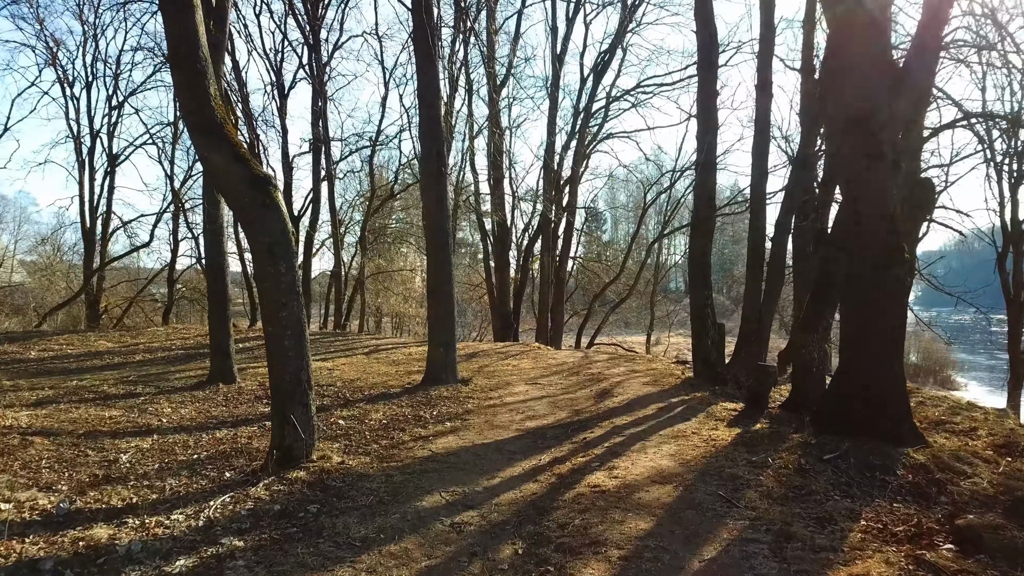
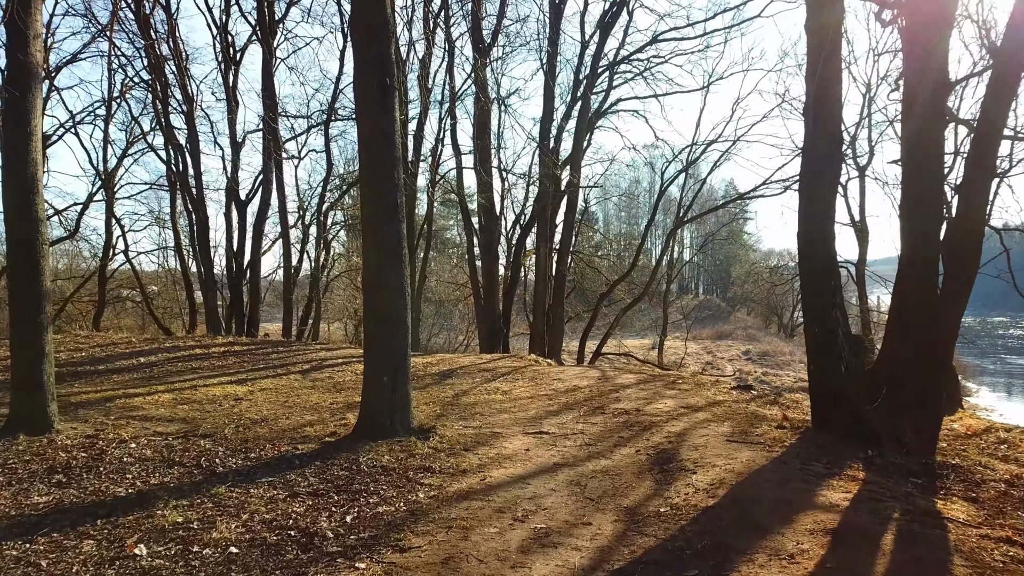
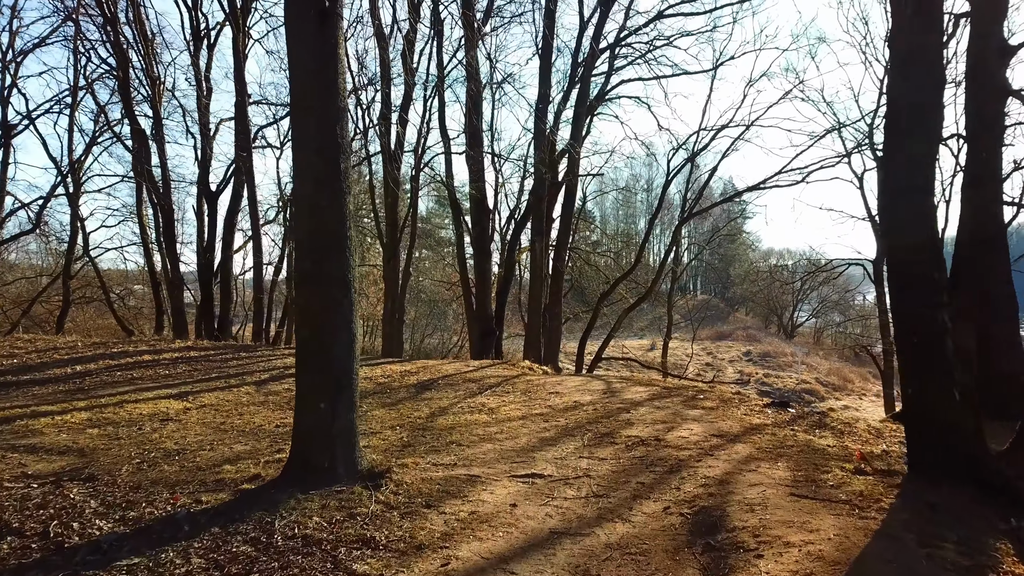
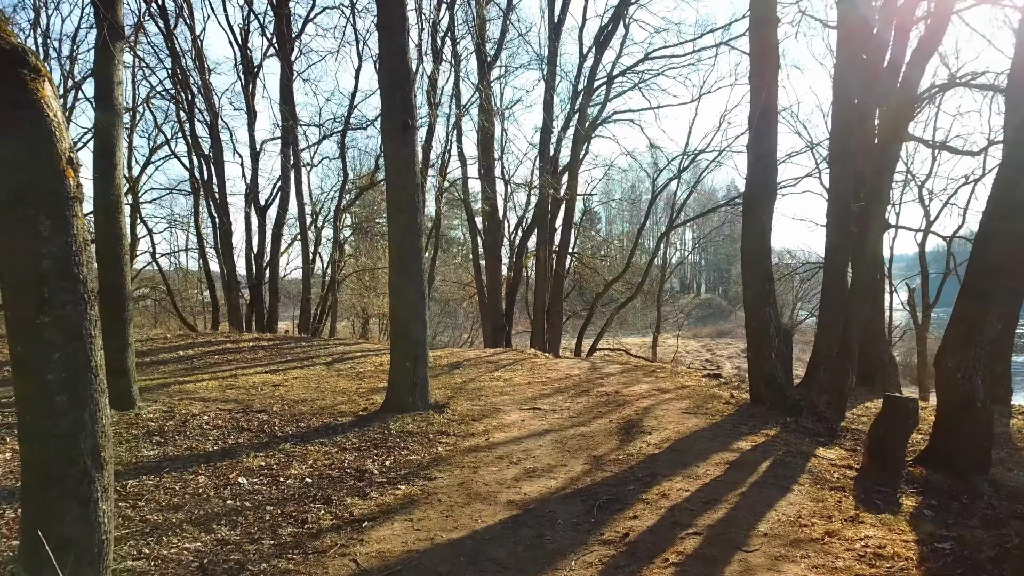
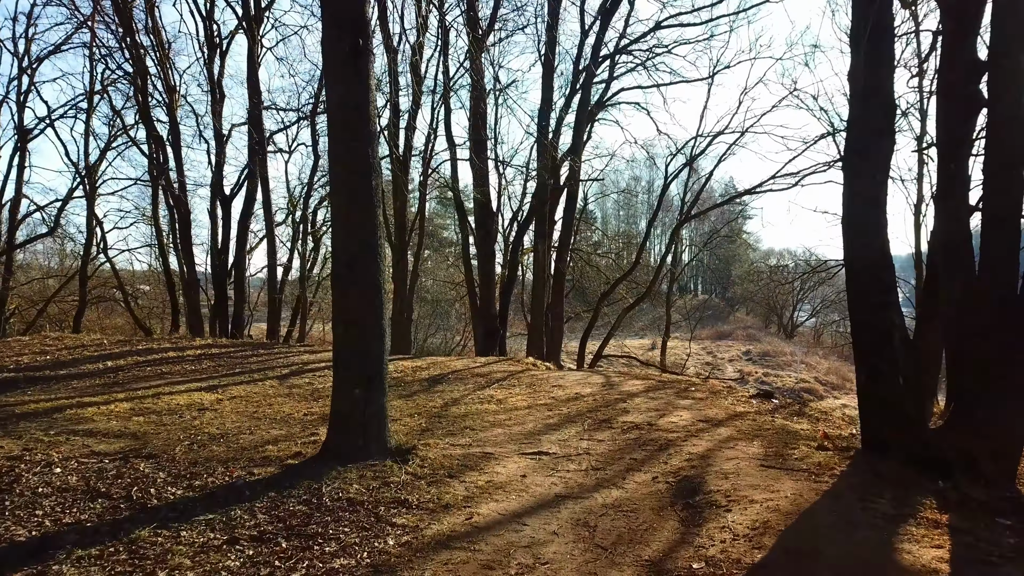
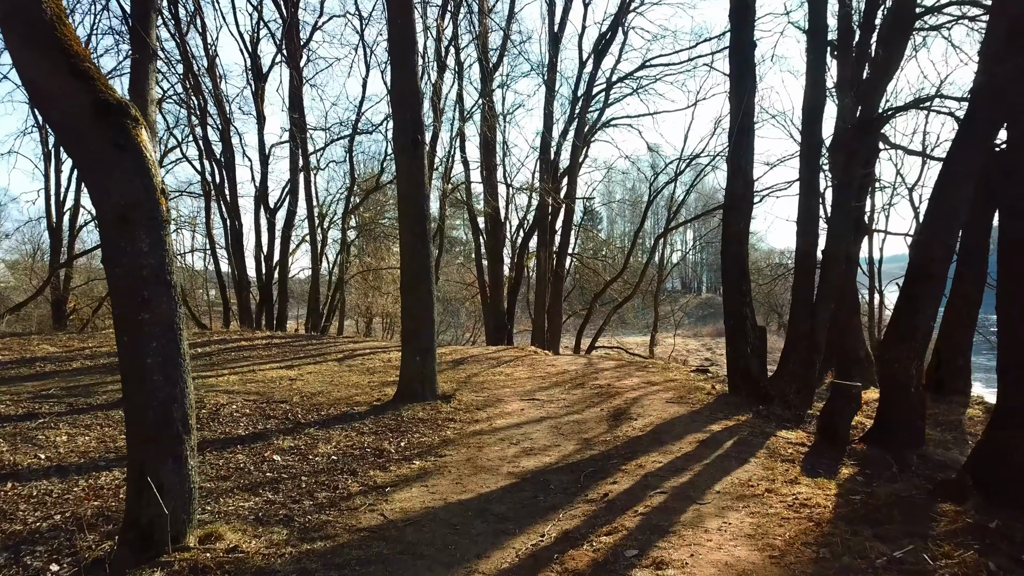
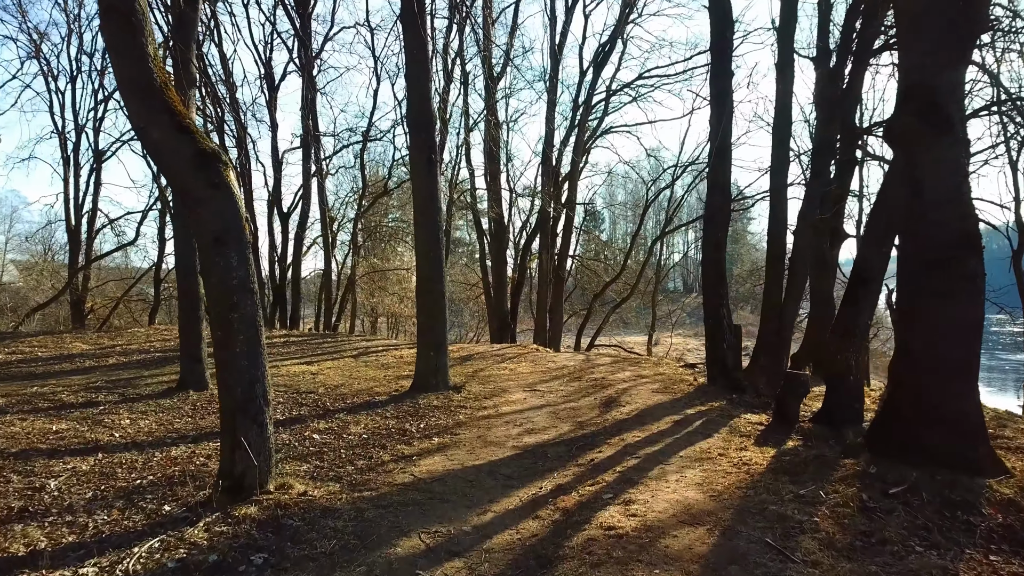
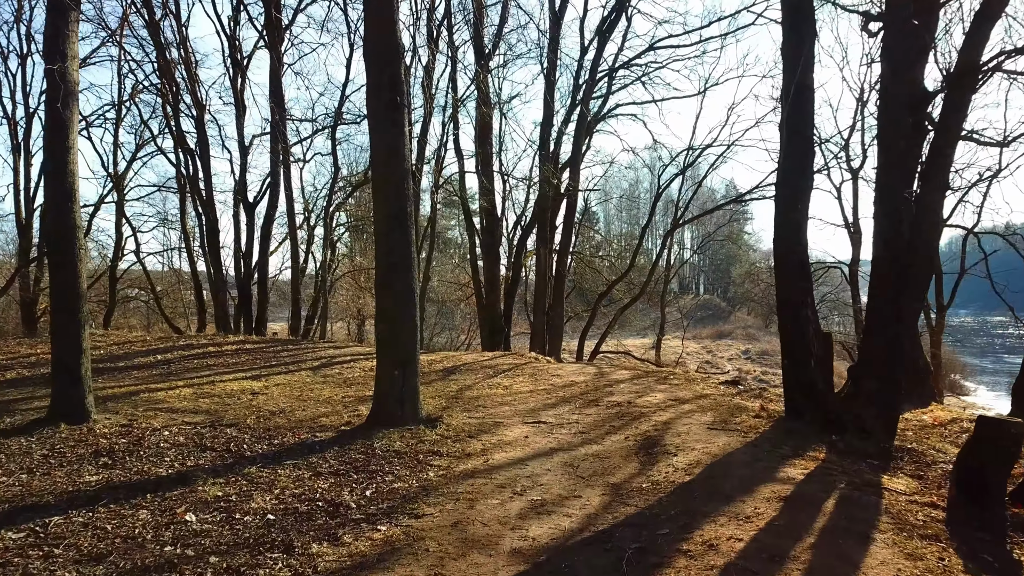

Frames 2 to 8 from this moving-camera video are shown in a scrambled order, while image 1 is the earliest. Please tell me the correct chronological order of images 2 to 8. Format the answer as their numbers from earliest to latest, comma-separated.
7, 6, 4, 8, 2, 5, 3
